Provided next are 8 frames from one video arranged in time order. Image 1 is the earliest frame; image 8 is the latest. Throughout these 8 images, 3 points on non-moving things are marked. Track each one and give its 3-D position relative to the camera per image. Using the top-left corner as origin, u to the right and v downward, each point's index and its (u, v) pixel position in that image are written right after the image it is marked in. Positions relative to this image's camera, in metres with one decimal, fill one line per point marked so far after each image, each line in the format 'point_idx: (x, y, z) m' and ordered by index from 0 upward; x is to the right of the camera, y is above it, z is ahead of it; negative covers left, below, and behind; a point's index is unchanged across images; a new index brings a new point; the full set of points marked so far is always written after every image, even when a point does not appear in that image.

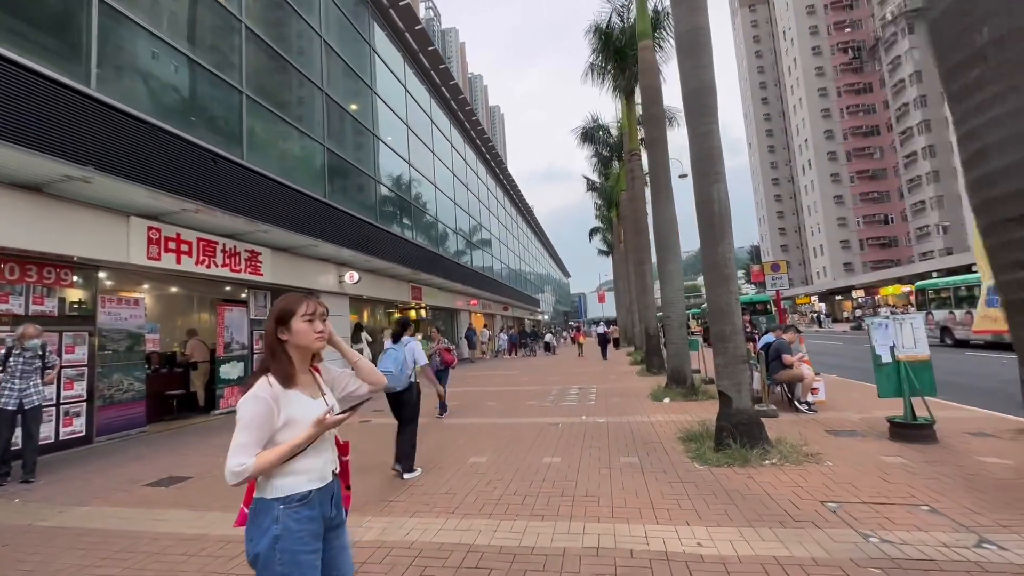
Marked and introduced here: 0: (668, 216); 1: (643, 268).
0: (+3.6, +1.7, +10.9) m
1: (+4.6, +0.6, +16.3) m
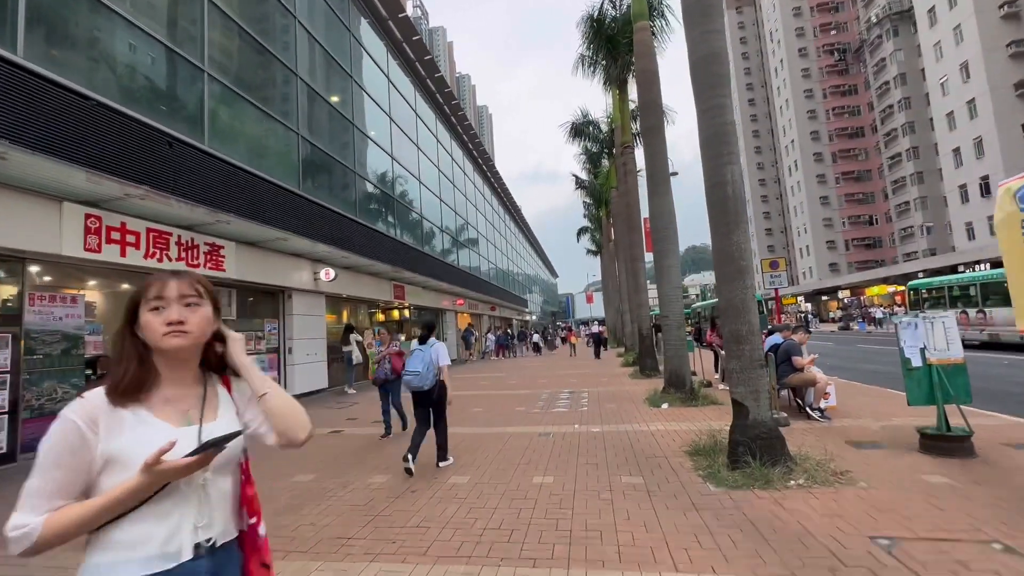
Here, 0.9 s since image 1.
0: (+3.3, +1.7, +10.2) m
1: (+4.2, +0.7, +15.6) m
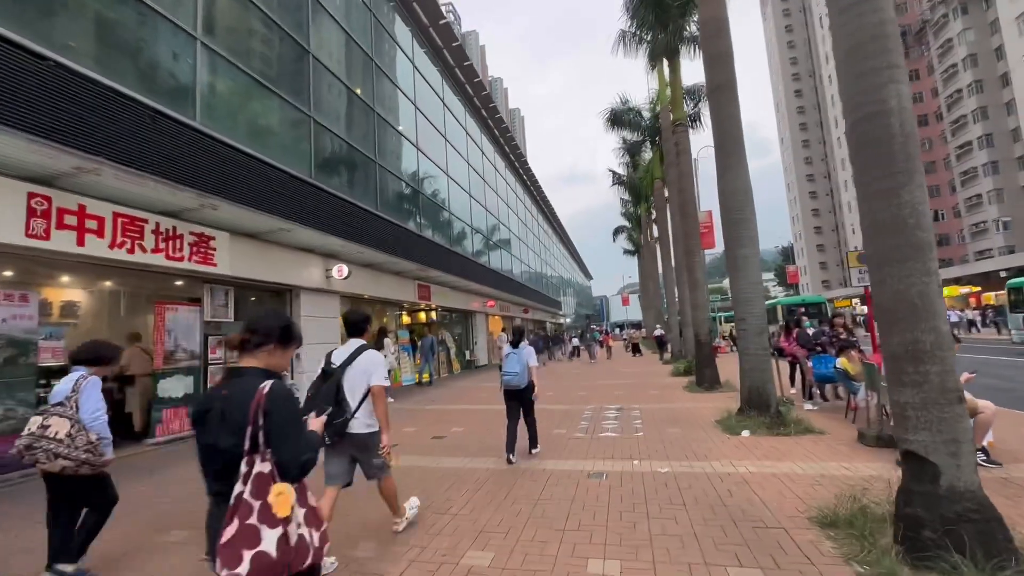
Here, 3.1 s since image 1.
0: (+4.0, +1.8, +8.2) m
1: (+5.2, +0.7, +13.6) m
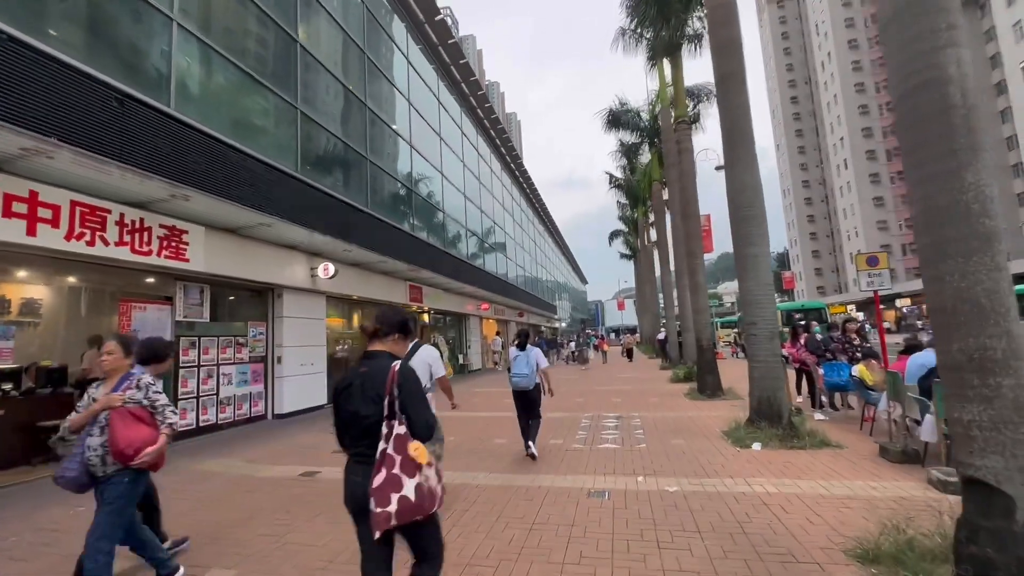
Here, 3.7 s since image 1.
0: (+3.9, +1.8, +7.7) m
1: (+5.1, +0.6, +13.1) m
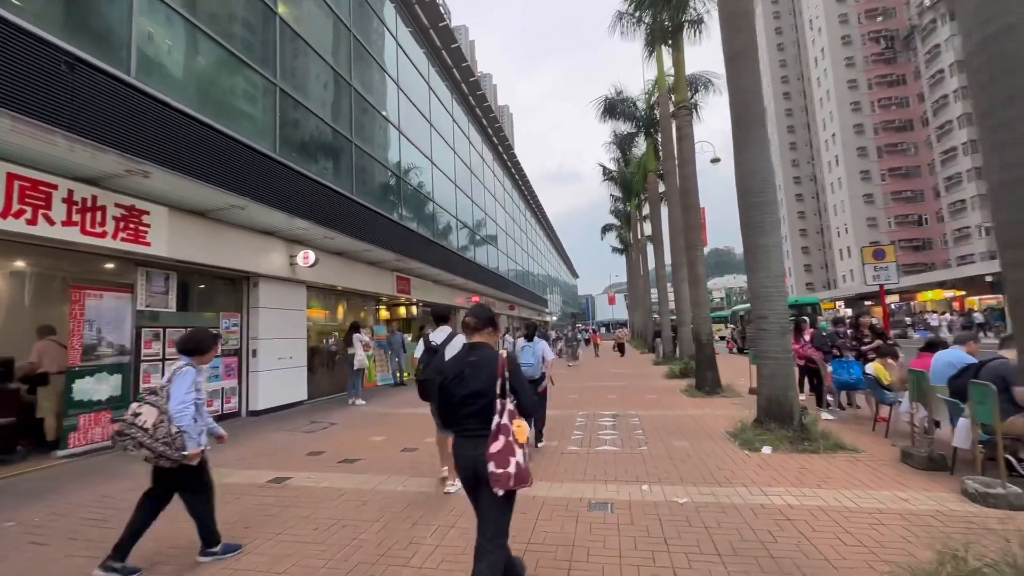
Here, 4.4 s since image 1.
0: (+3.8, +1.9, +7.2) m
1: (+4.9, +0.8, +12.6) m
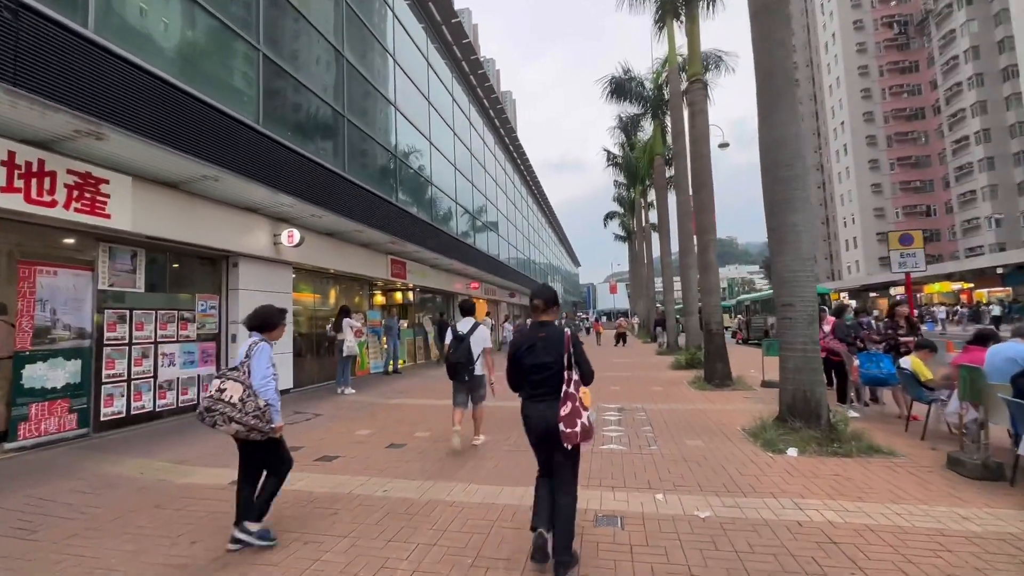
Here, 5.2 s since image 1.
0: (+3.8, +2.1, +6.4) m
1: (+4.9, +1.1, +11.9) m
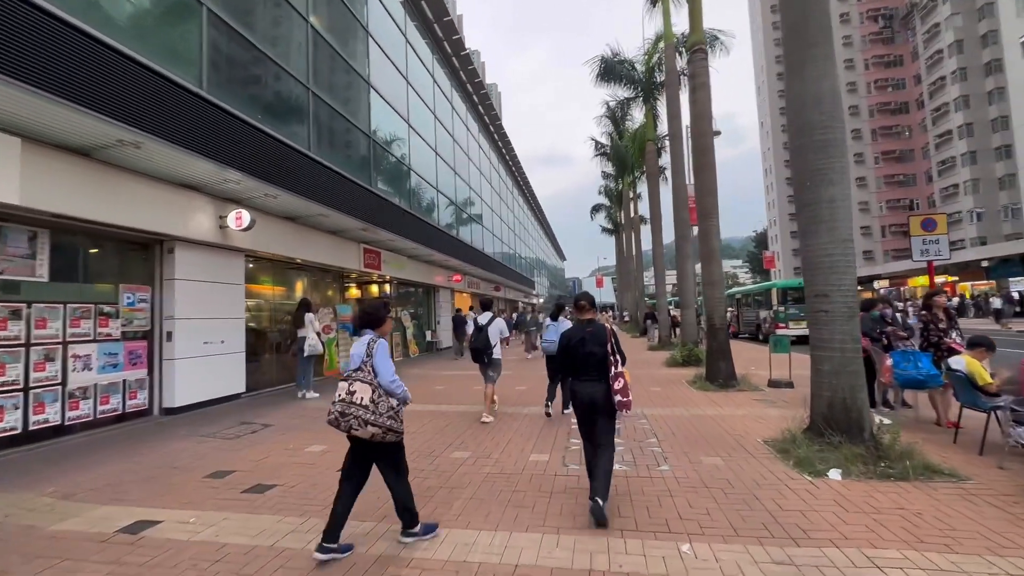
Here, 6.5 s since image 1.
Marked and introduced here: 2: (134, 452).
0: (+3.6, +2.2, +5.4) m
1: (+4.5, +1.4, +10.9) m
2: (-4.7, -2.0, +5.8) m
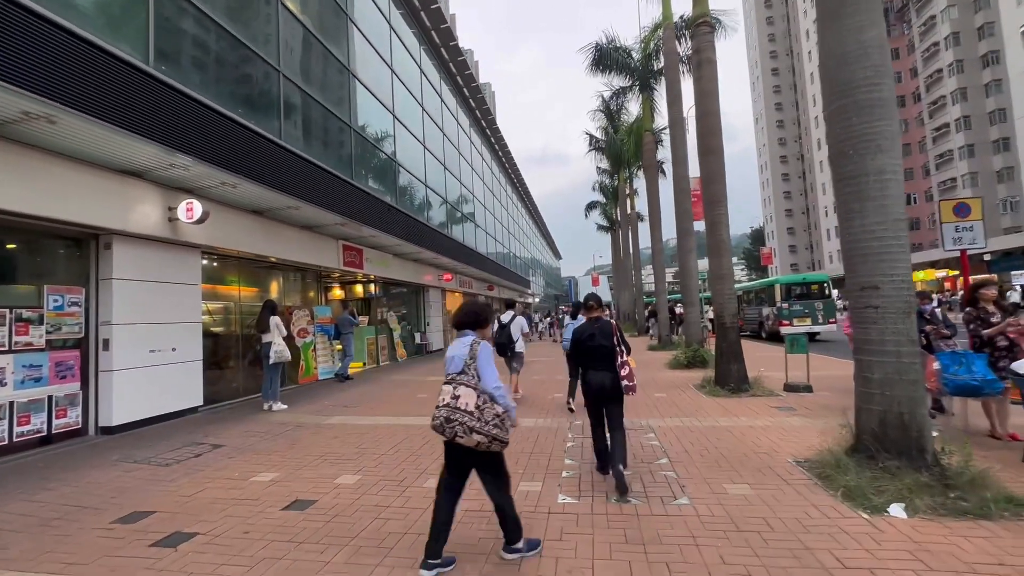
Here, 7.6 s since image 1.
0: (+3.4, +2.3, +4.5) m
1: (+4.2, +1.5, +9.9) m
2: (-4.8, -2.0, +4.8) m
